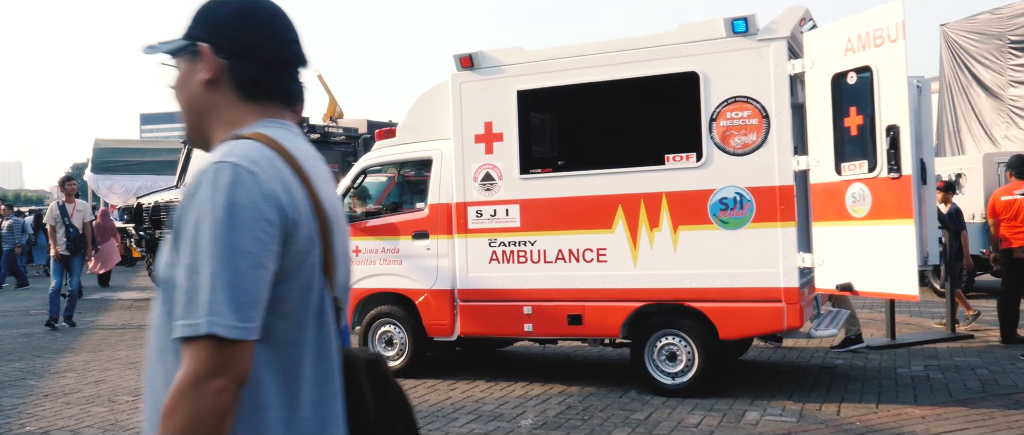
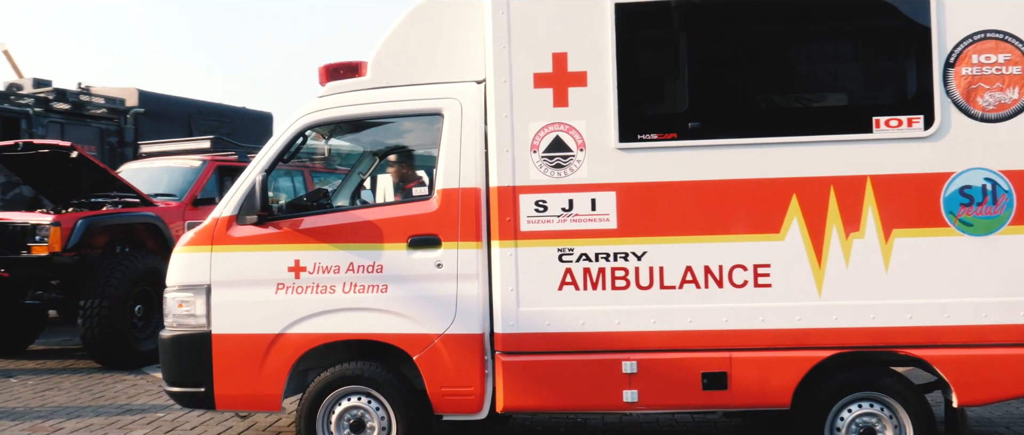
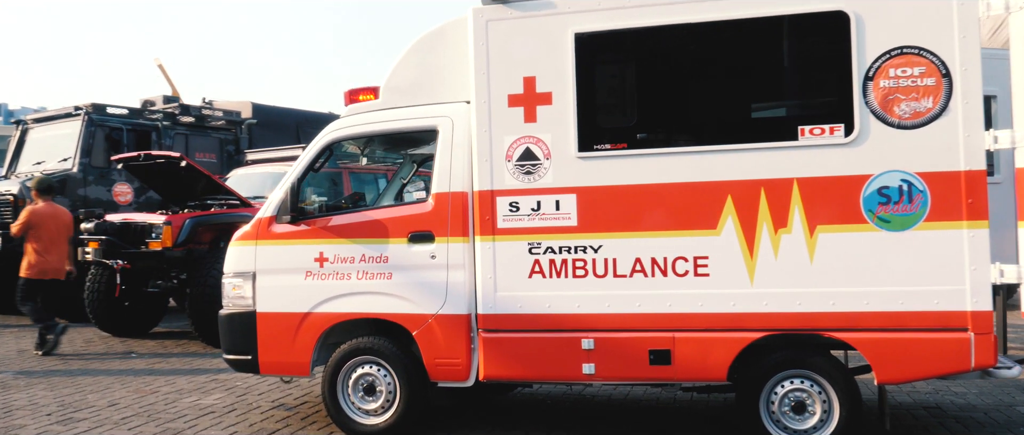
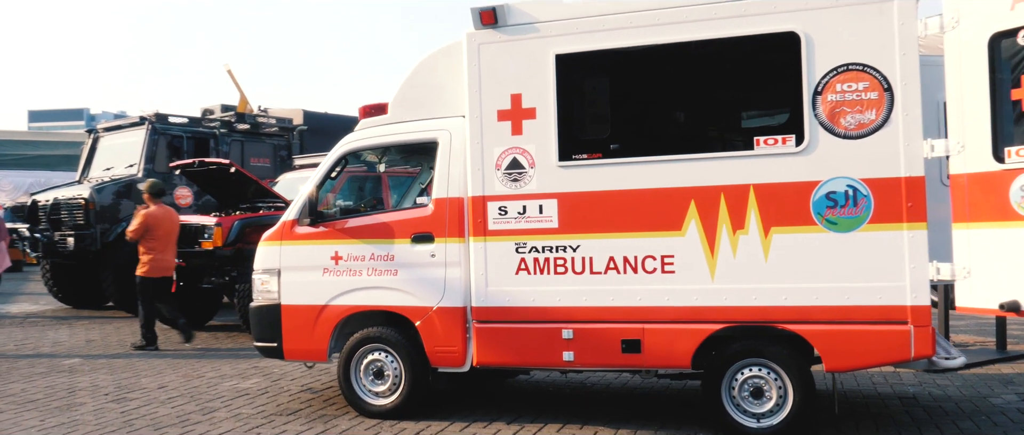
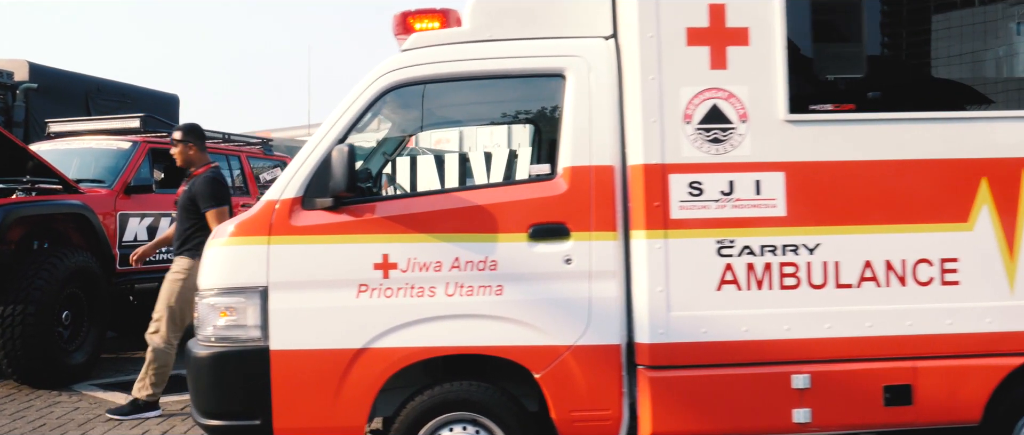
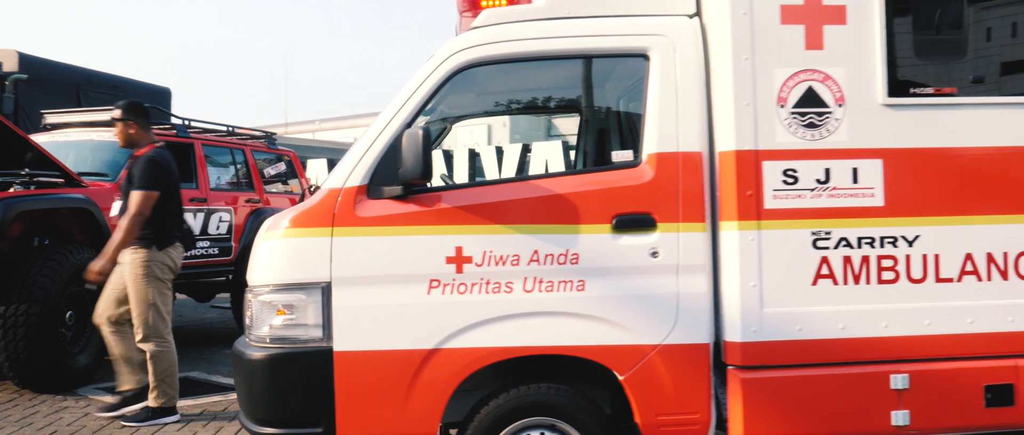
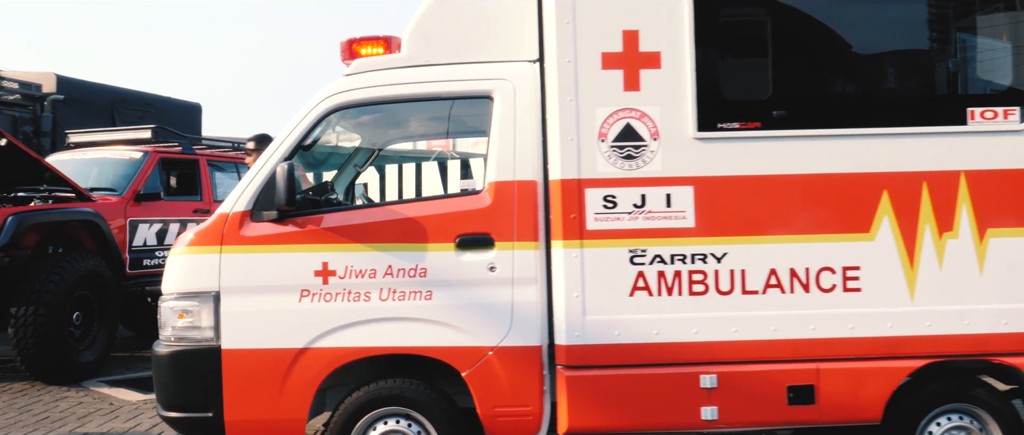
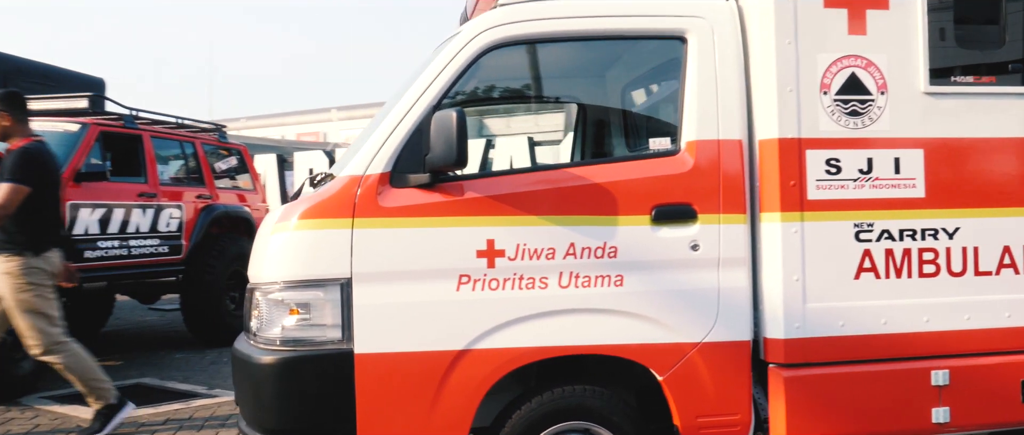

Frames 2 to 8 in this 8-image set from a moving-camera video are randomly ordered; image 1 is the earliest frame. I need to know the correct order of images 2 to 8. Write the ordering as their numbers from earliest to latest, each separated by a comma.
4, 3, 2, 7, 5, 6, 8
